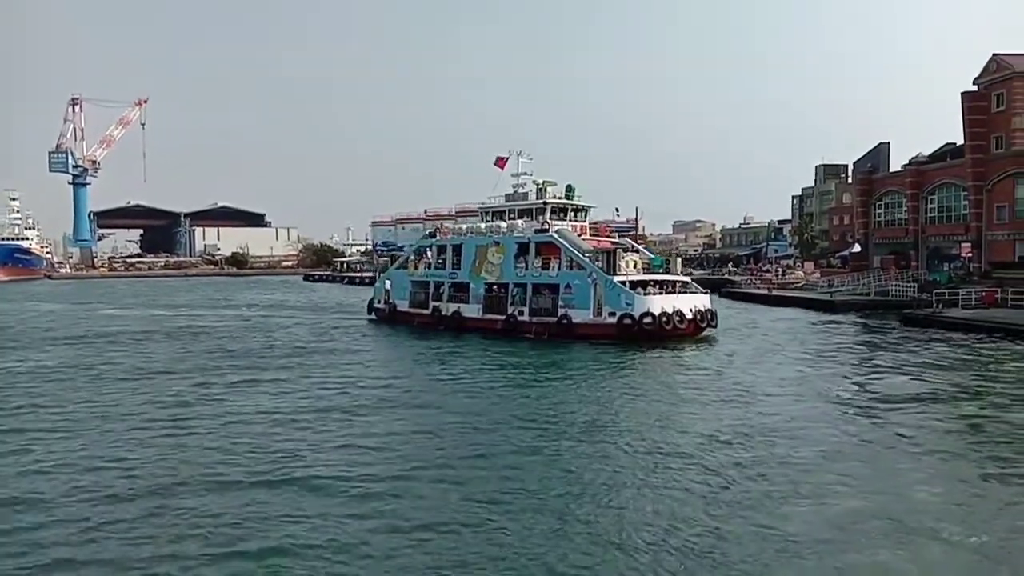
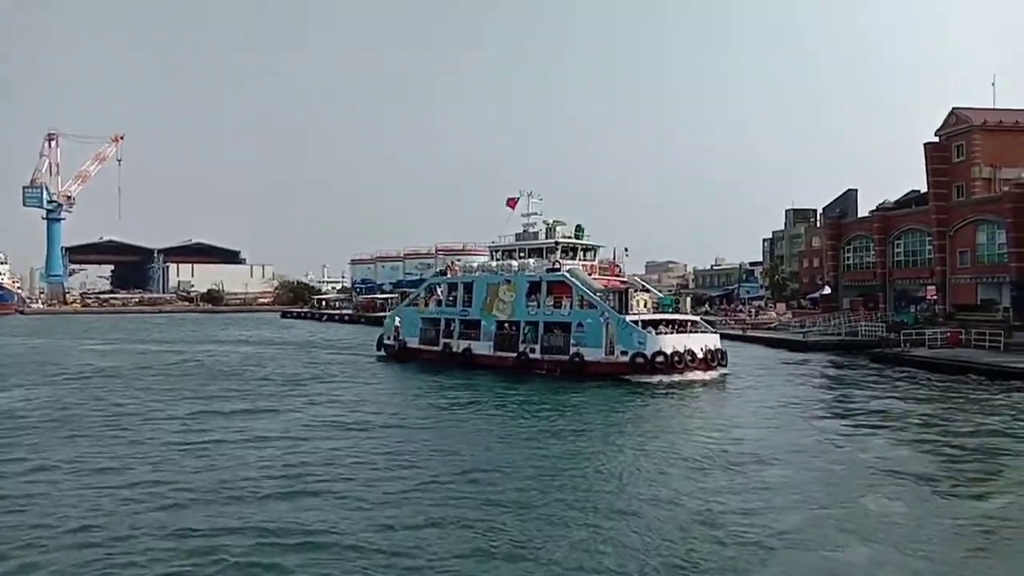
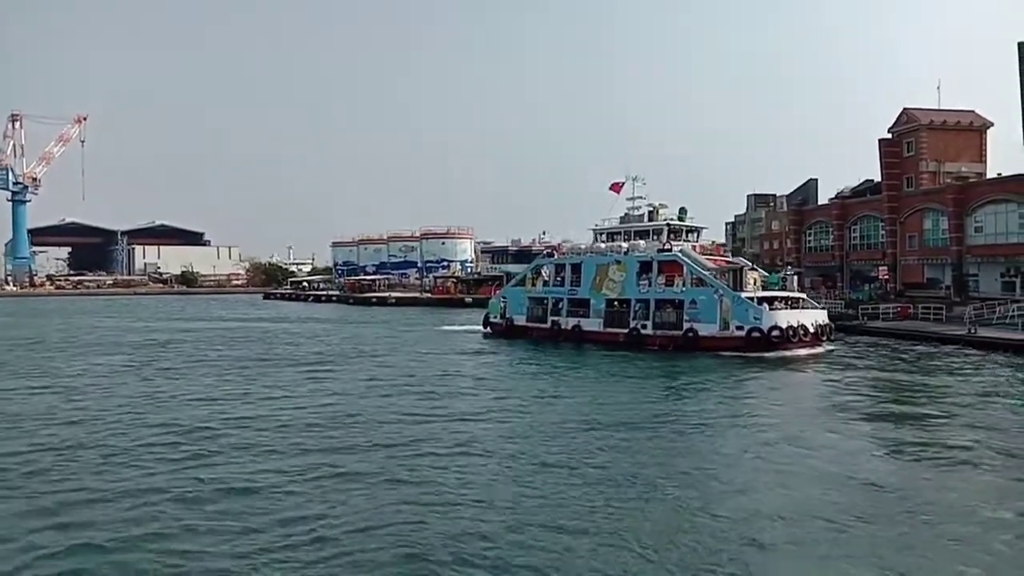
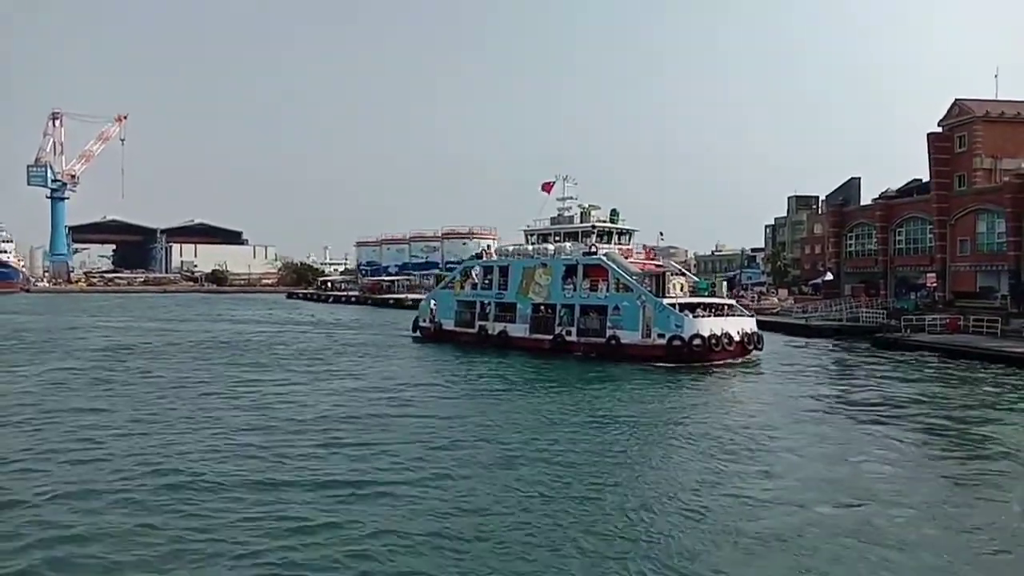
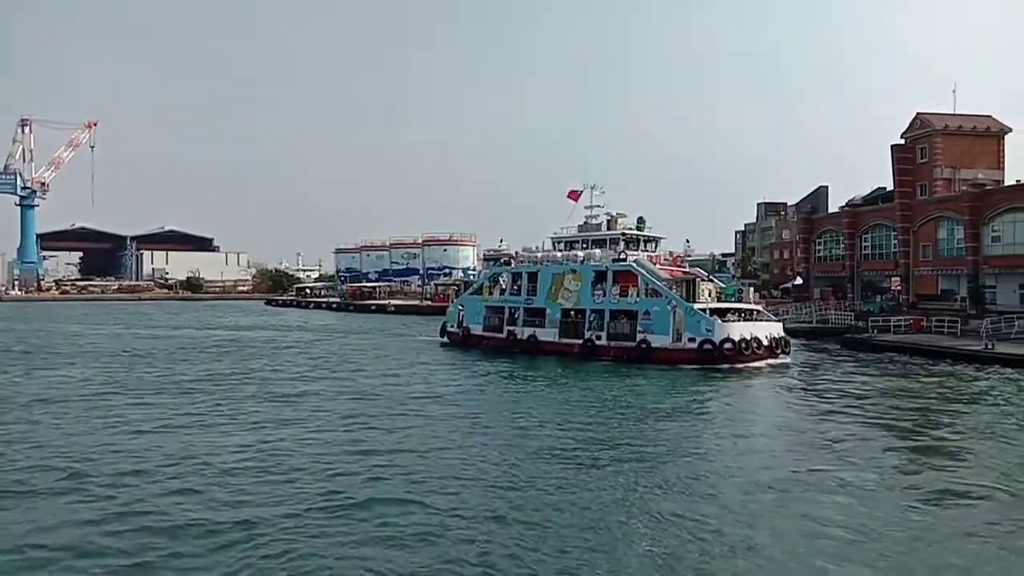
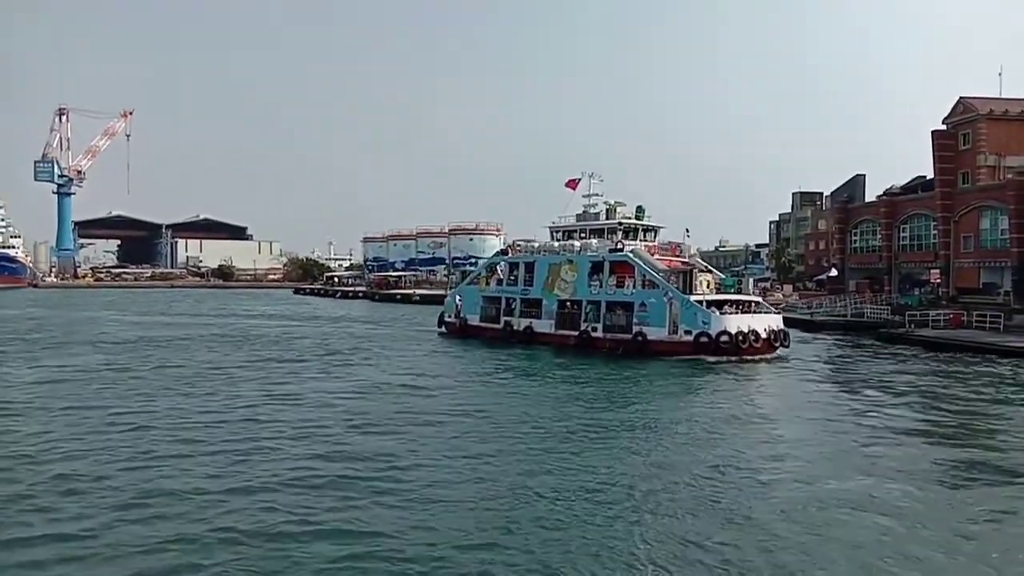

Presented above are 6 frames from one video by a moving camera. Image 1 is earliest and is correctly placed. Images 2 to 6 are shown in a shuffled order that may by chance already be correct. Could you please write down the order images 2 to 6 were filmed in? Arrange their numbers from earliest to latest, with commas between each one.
2, 4, 6, 5, 3
